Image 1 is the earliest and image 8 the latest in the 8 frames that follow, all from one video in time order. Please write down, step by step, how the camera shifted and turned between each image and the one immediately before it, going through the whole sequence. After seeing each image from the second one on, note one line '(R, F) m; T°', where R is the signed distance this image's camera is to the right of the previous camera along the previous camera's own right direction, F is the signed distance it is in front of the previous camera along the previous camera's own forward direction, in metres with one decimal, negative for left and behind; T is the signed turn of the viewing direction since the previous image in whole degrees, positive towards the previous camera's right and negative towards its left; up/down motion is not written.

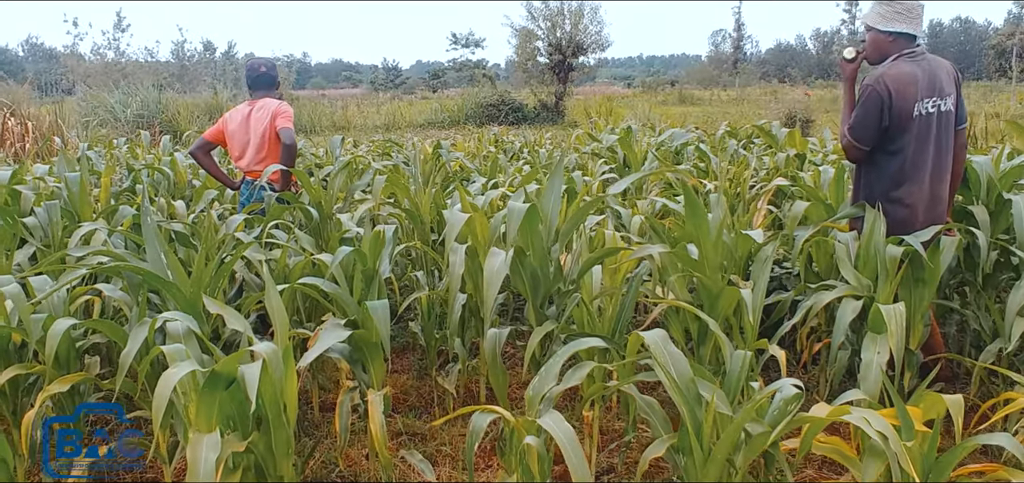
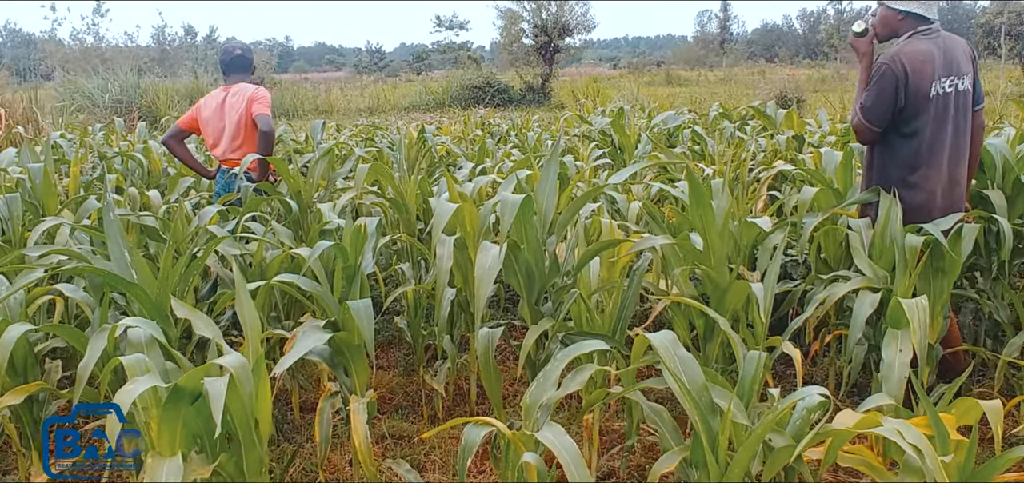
(0.0, +0.2) m; +1°
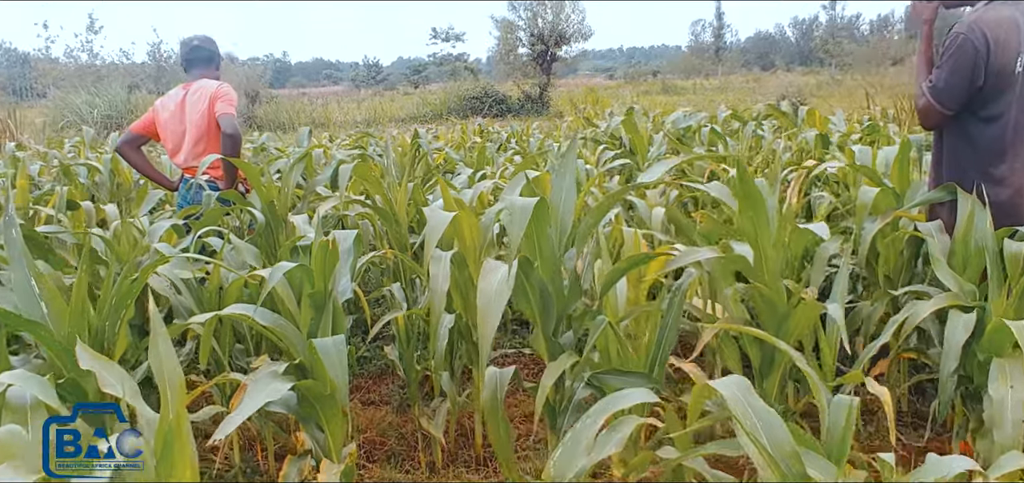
(0.0, +0.4) m; 0°
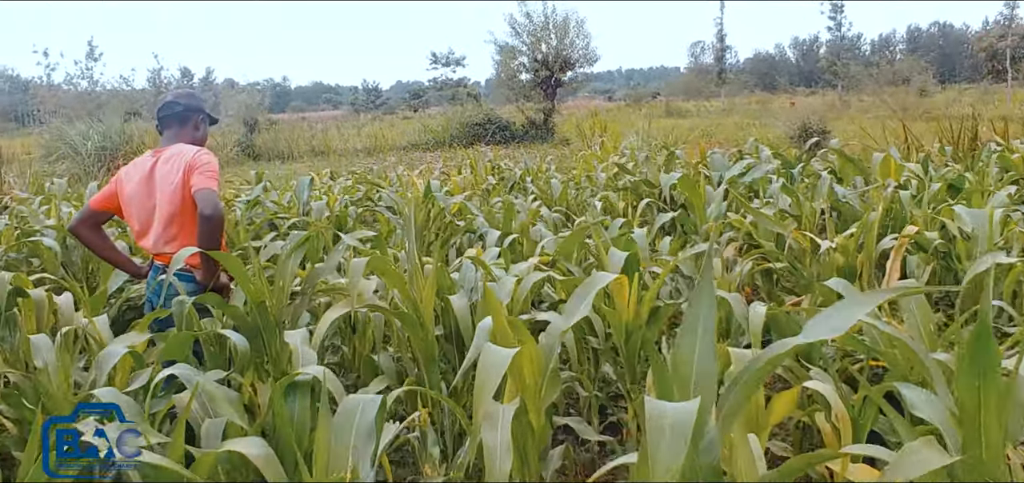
(-0.1, +0.6) m; 0°
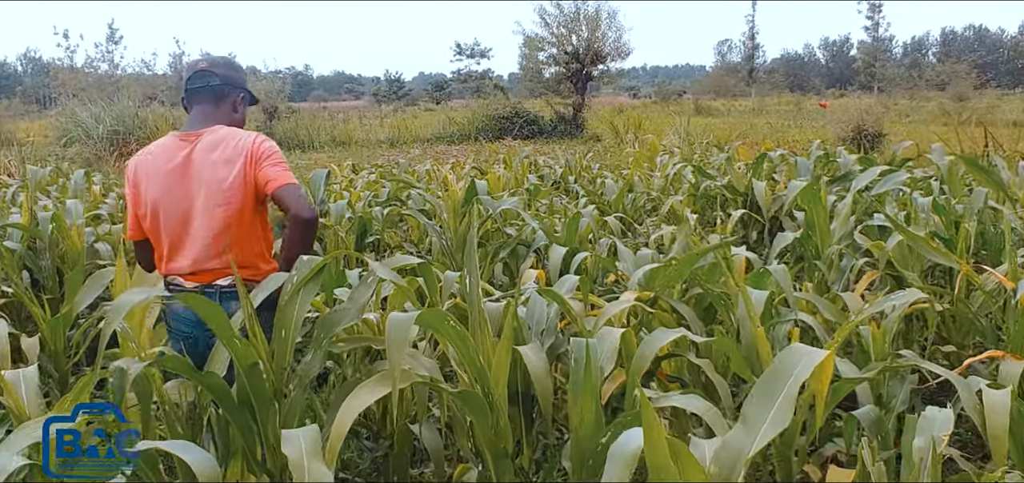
(-0.2, +0.7) m; -1°
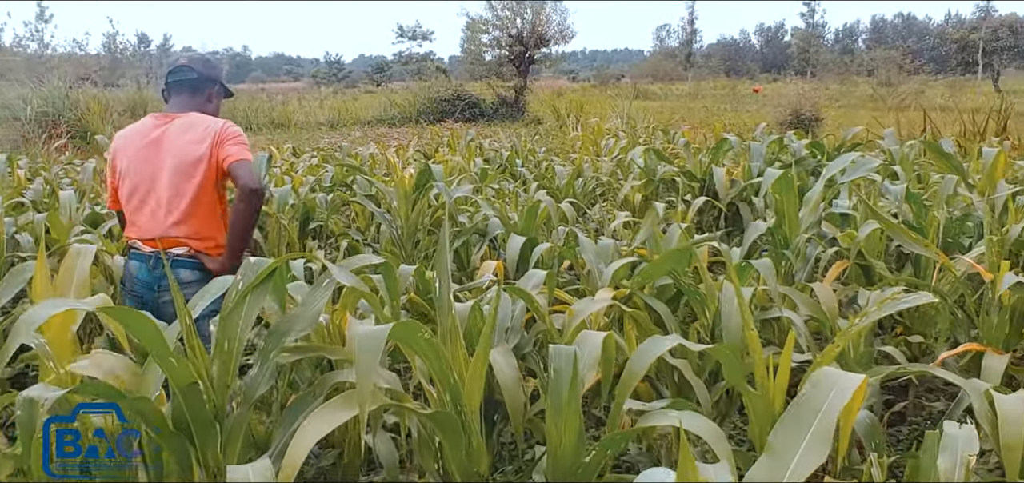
(-0.1, +0.2) m; +4°
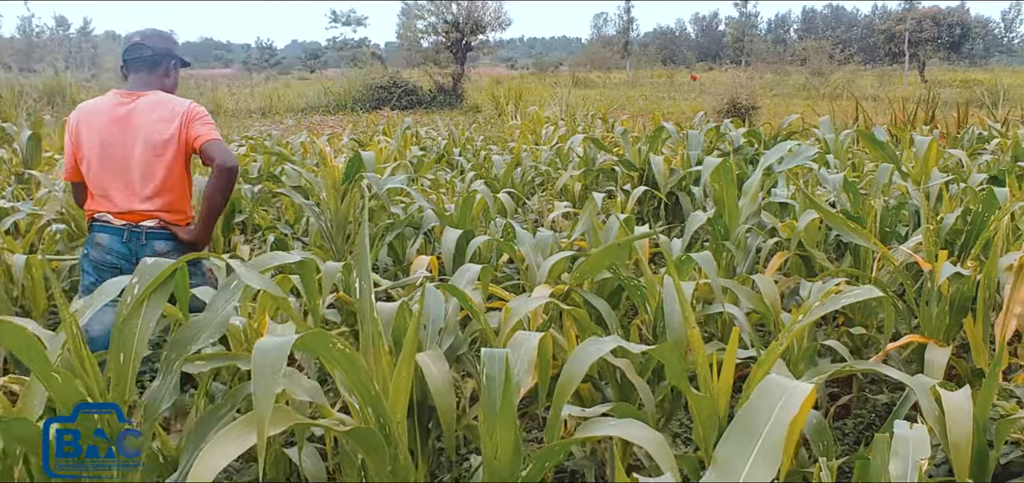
(0.0, +0.1) m; +4°
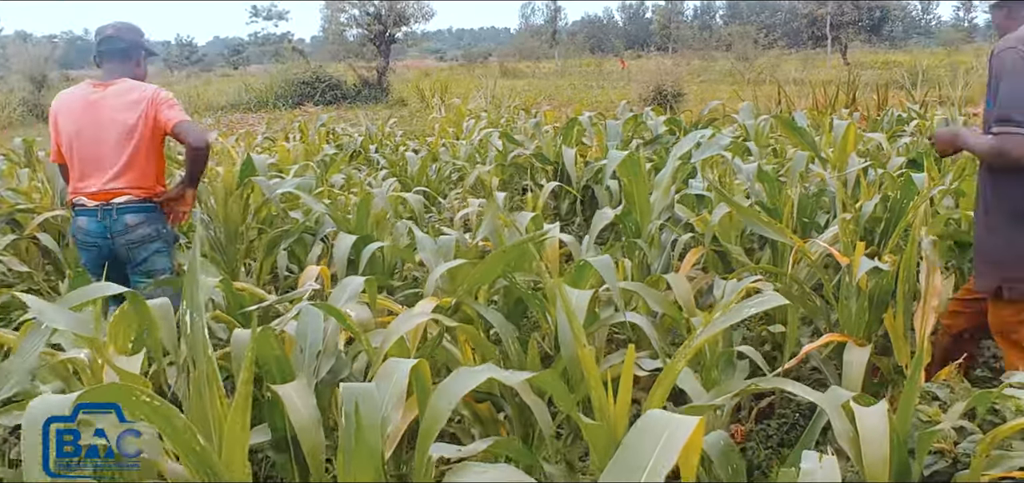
(+0.1, +0.2) m; +4°
